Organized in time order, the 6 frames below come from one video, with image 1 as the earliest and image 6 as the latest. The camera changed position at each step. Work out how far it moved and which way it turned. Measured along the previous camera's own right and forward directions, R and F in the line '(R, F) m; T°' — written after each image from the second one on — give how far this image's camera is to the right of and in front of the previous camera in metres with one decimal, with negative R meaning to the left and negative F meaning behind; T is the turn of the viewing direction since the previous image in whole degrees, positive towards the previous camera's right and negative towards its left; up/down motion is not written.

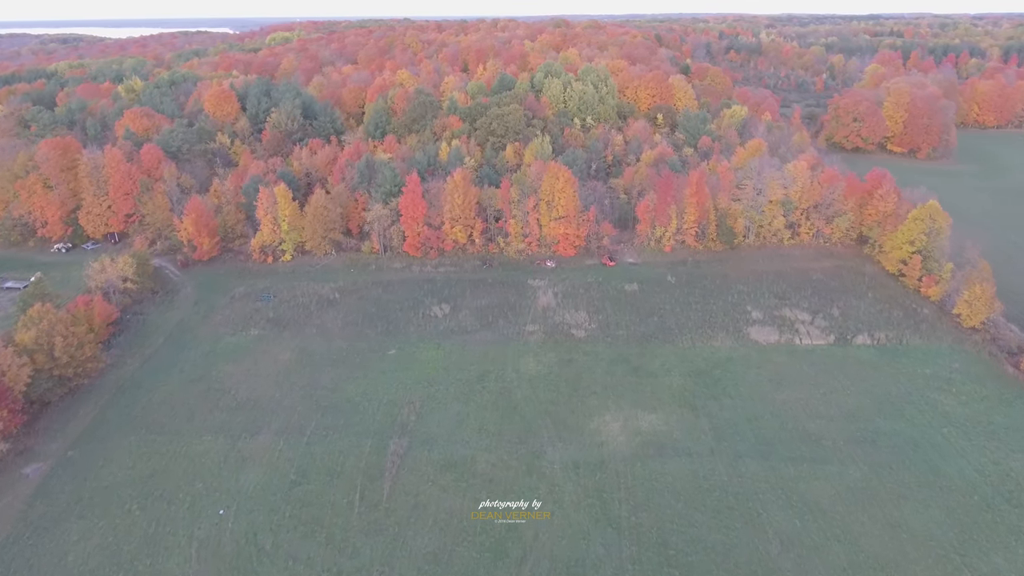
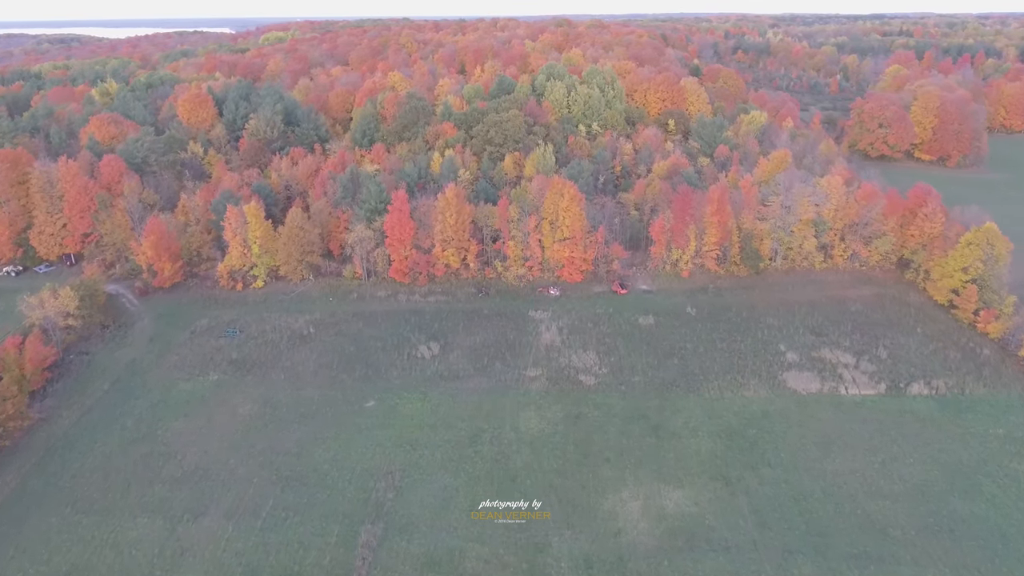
(+0.2, +6.8) m; 0°
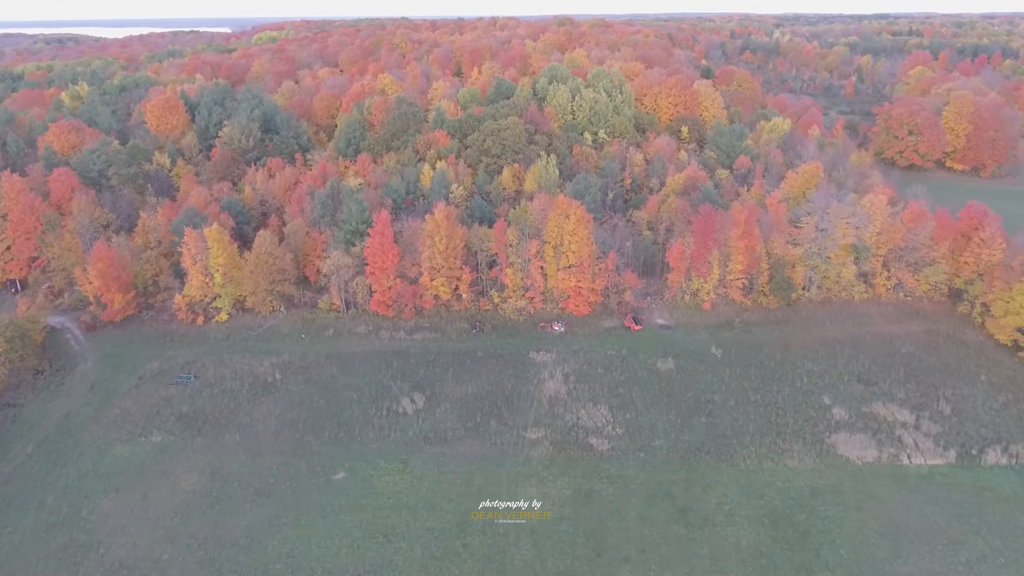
(+0.2, +6.8) m; 0°
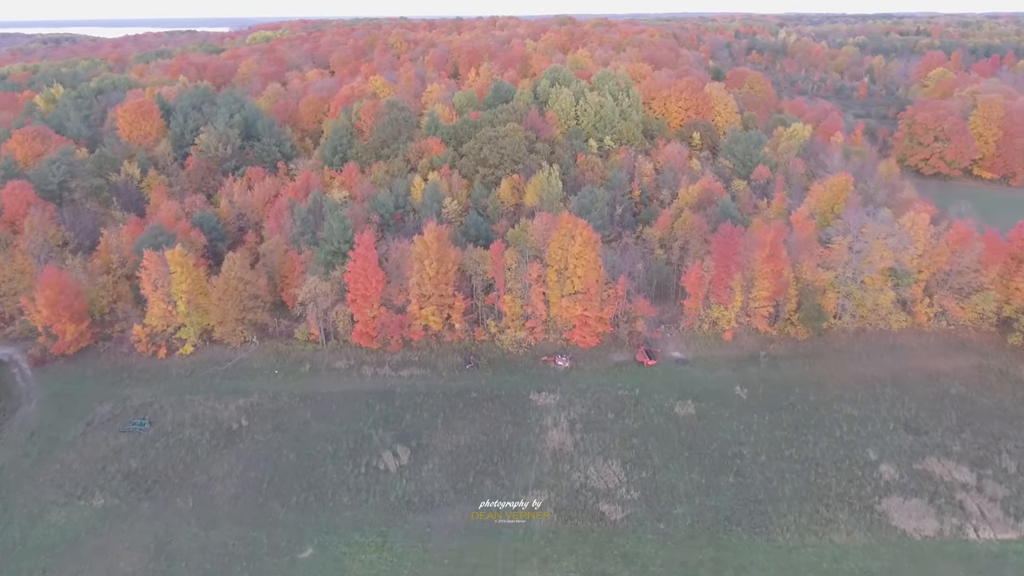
(+0.1, +5.1) m; 0°
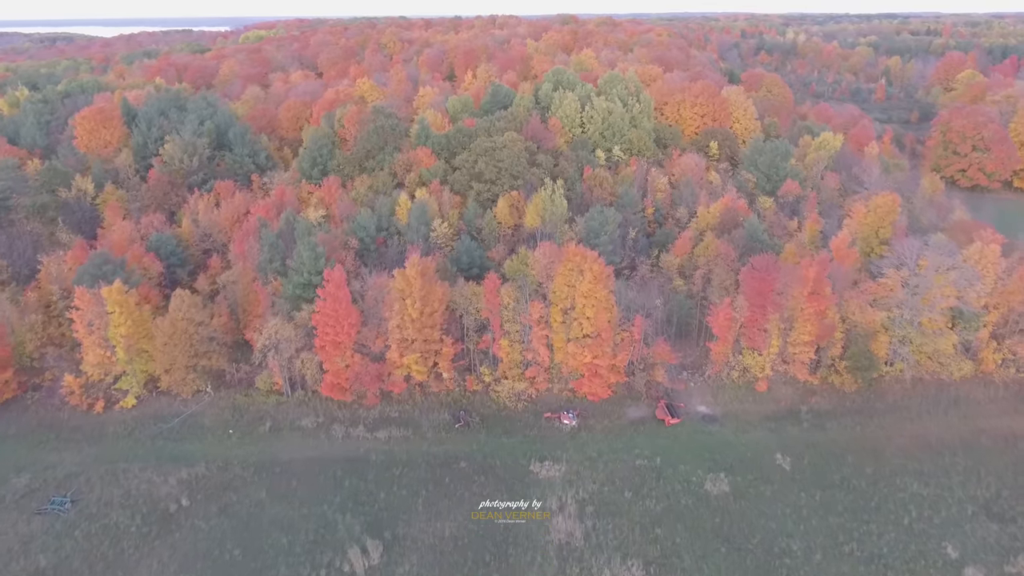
(+0.2, +6.5) m; 0°
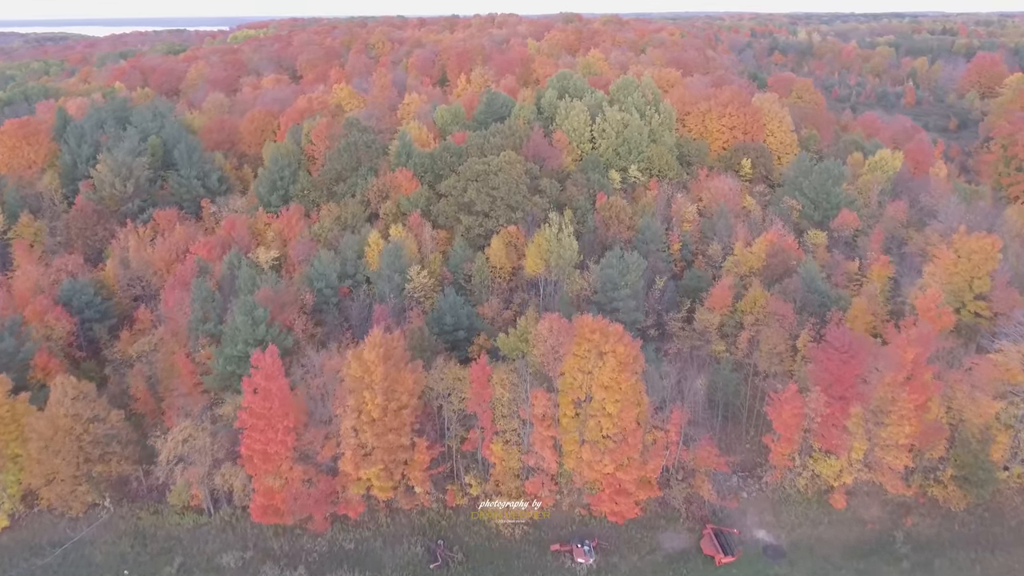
(+0.3, +9.4) m; 0°
